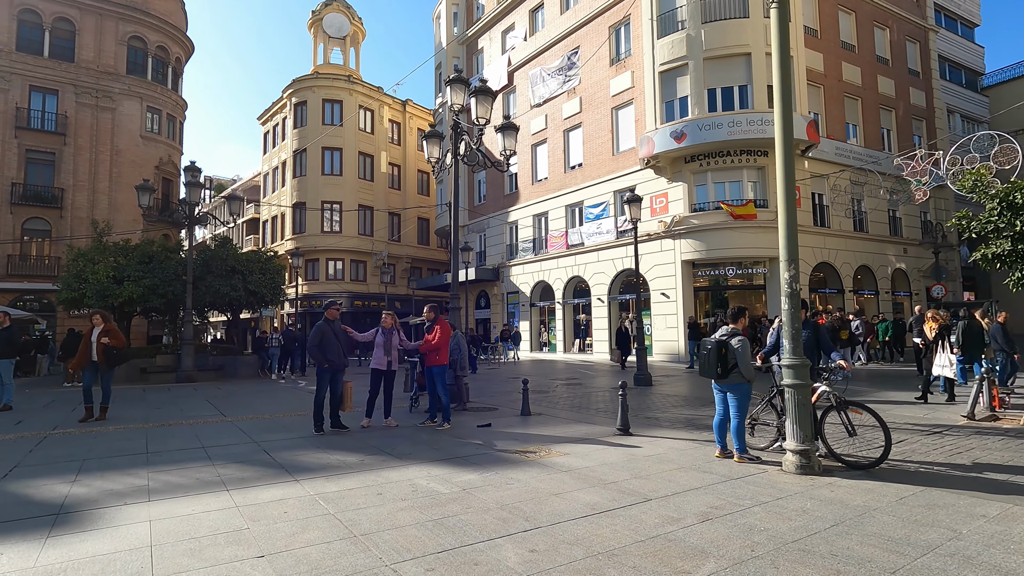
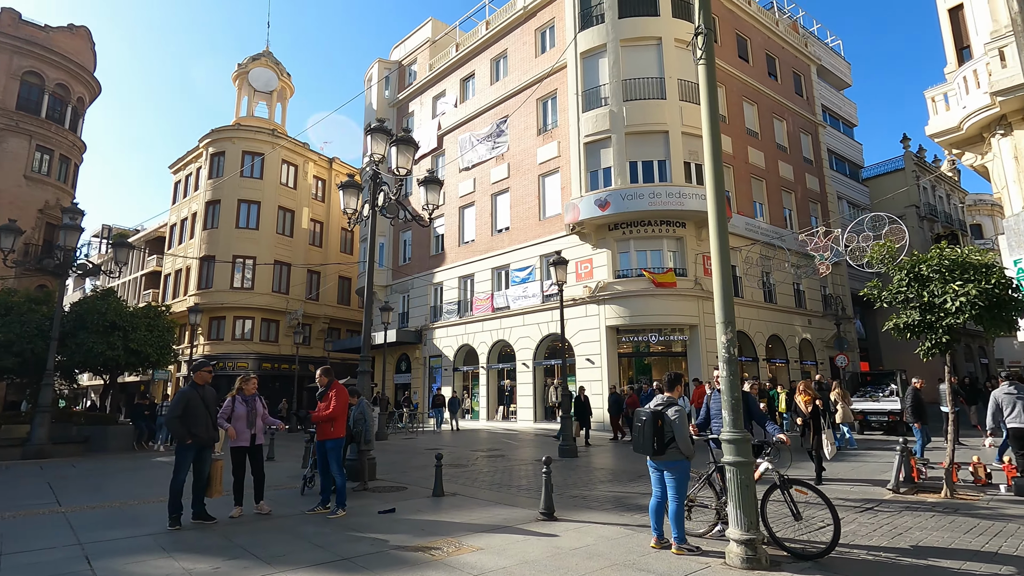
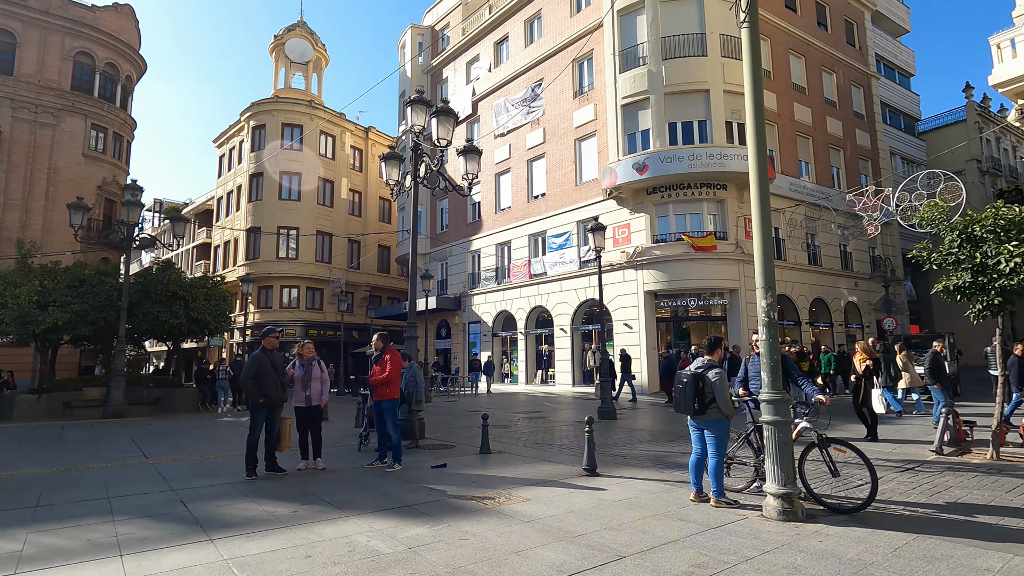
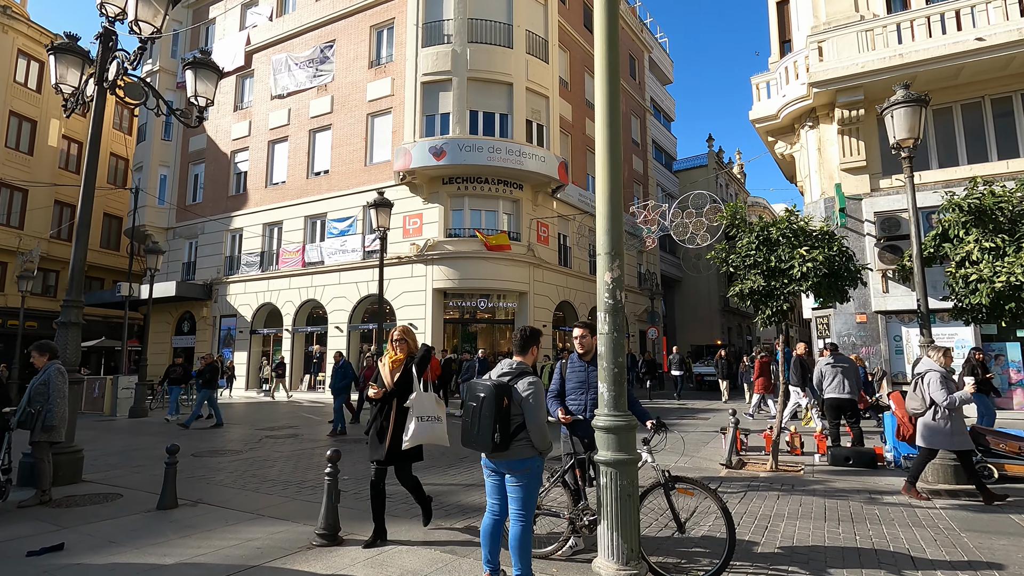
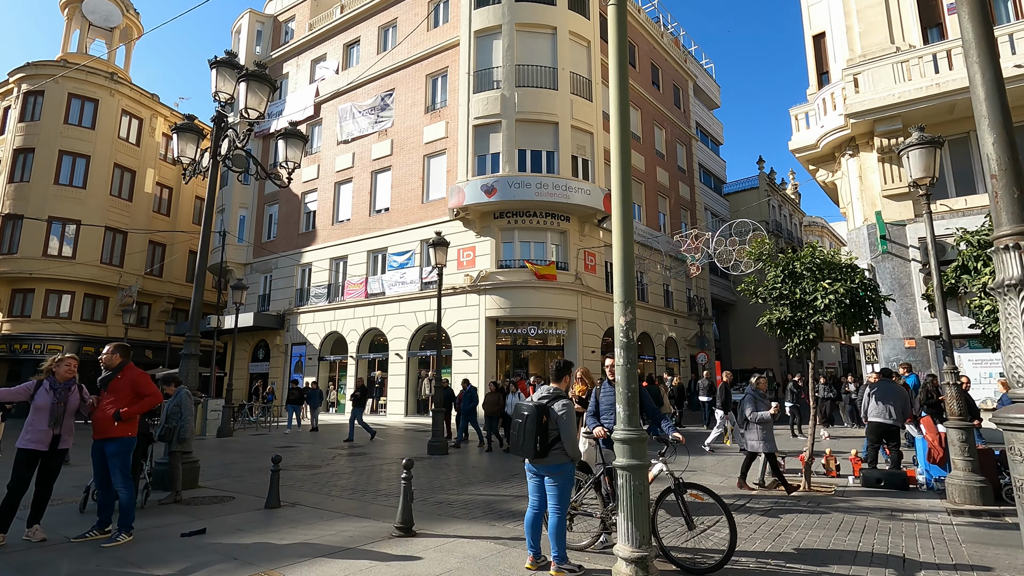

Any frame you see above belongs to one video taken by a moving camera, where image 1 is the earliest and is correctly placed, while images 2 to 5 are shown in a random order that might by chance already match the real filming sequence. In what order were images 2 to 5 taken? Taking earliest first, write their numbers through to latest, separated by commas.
3, 2, 5, 4
